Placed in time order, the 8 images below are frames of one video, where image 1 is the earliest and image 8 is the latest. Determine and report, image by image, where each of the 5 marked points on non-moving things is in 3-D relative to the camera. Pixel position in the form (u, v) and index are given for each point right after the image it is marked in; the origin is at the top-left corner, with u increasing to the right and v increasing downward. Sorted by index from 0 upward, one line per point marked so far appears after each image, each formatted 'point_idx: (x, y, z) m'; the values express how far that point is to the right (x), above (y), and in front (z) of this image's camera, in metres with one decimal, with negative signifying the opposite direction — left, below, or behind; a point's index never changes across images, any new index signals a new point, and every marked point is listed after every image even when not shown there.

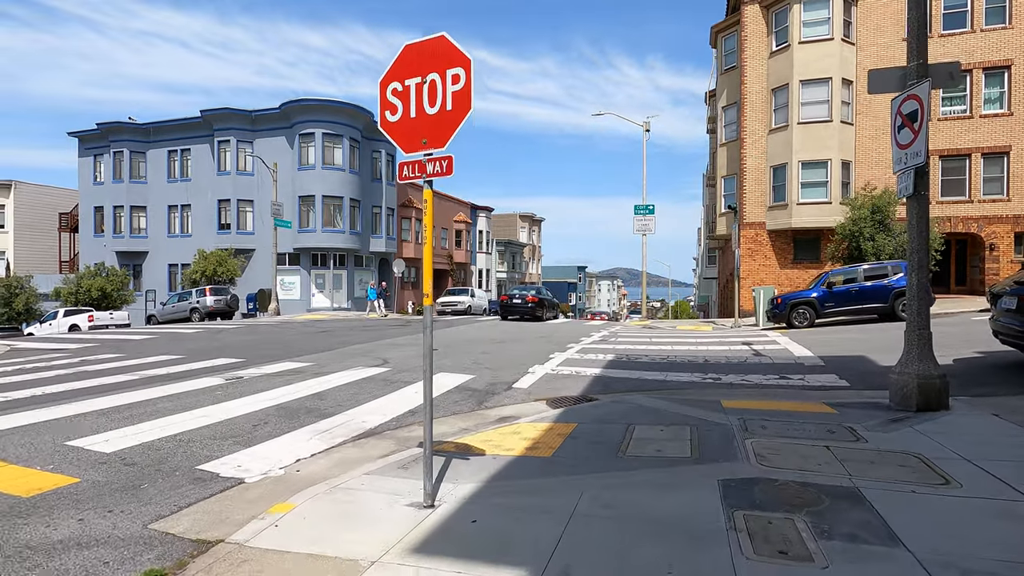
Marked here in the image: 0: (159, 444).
0: (-3.7, -1.6, +5.6) m
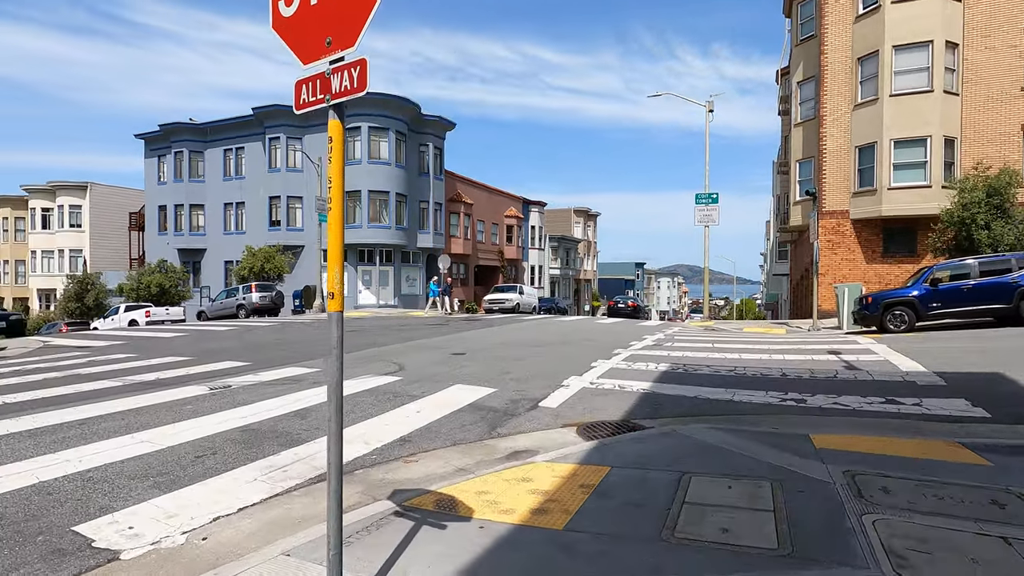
0: (-3.7, -1.6, +4.4) m
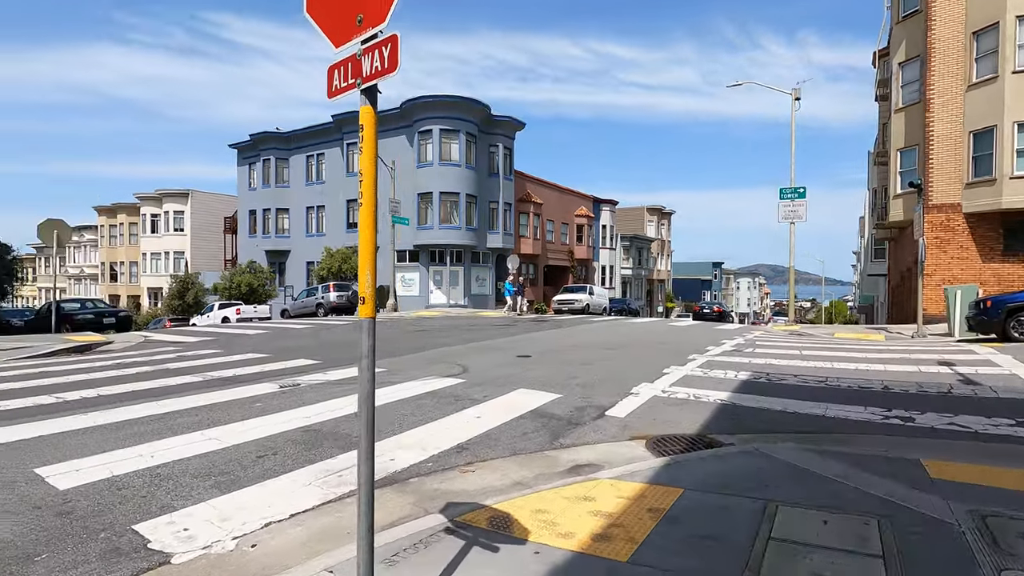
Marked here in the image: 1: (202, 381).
0: (-3.2, -1.6, +4.5) m
1: (-5.0, -1.5, +8.7) m
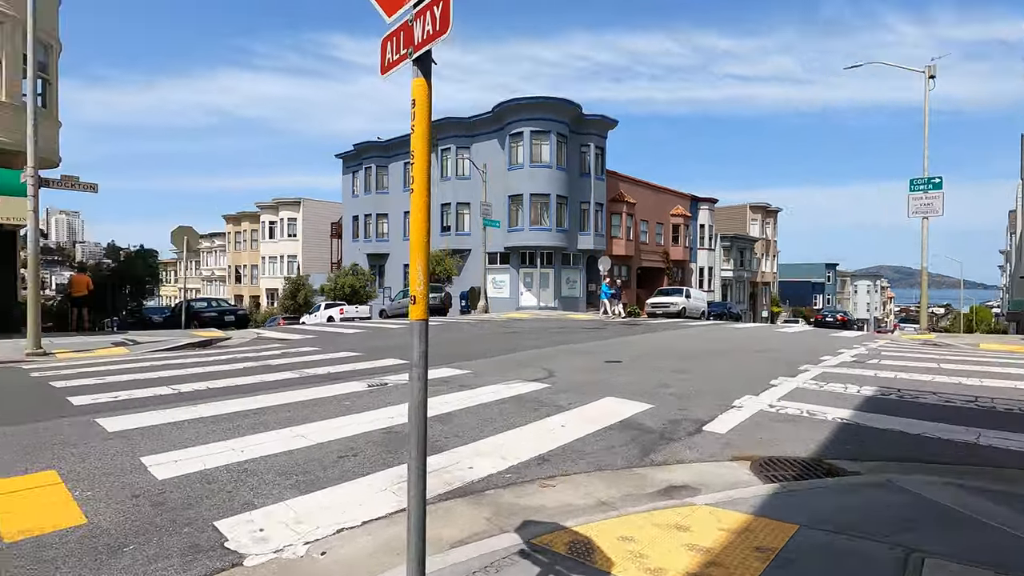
0: (-2.6, -1.6, +4.6) m
1: (-3.6, -1.5, +9.1) m
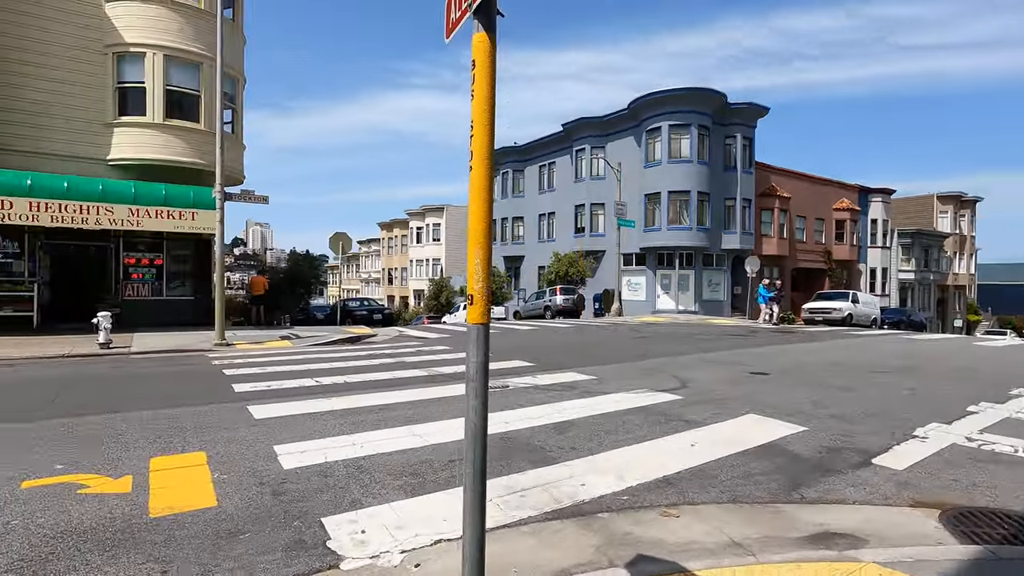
0: (-1.6, -1.6, +4.8) m
1: (-1.5, -1.5, +9.4) m
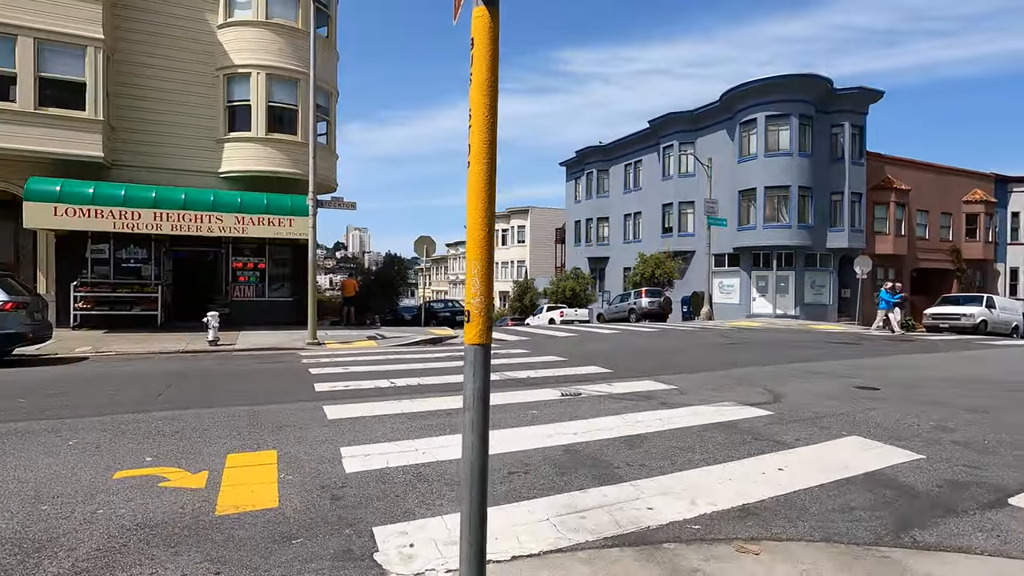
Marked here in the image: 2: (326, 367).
0: (-1.1, -1.7, +4.7) m
1: (-0.2, -1.6, +9.2) m
2: (-3.8, -1.6, +11.0) m
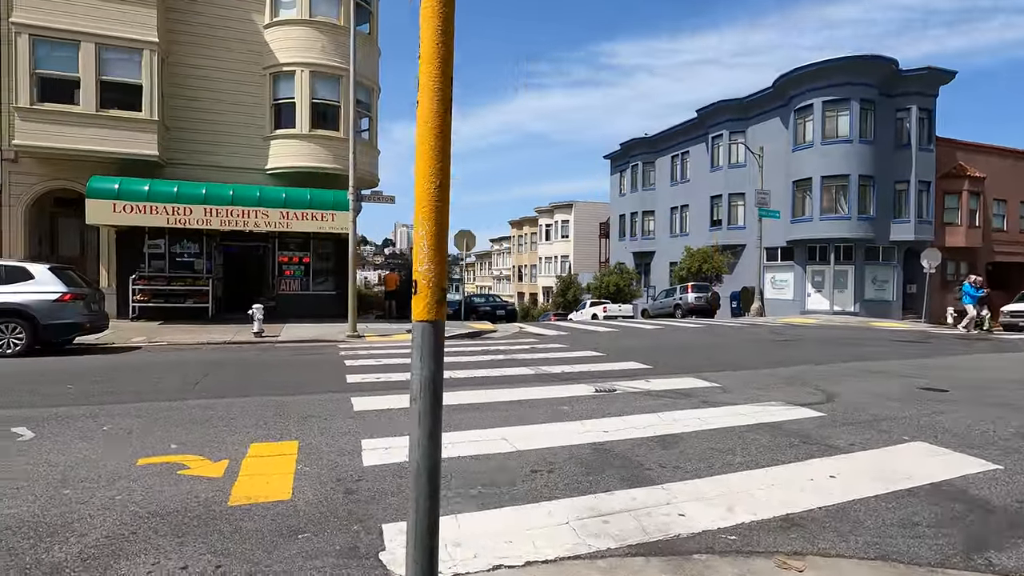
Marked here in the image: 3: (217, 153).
0: (-0.9, -1.5, +4.6) m
1: (+0.3, -1.5, +9.0) m
2: (-3.1, -1.5, +11.1) m
3: (-10.2, +4.7, +18.5) m
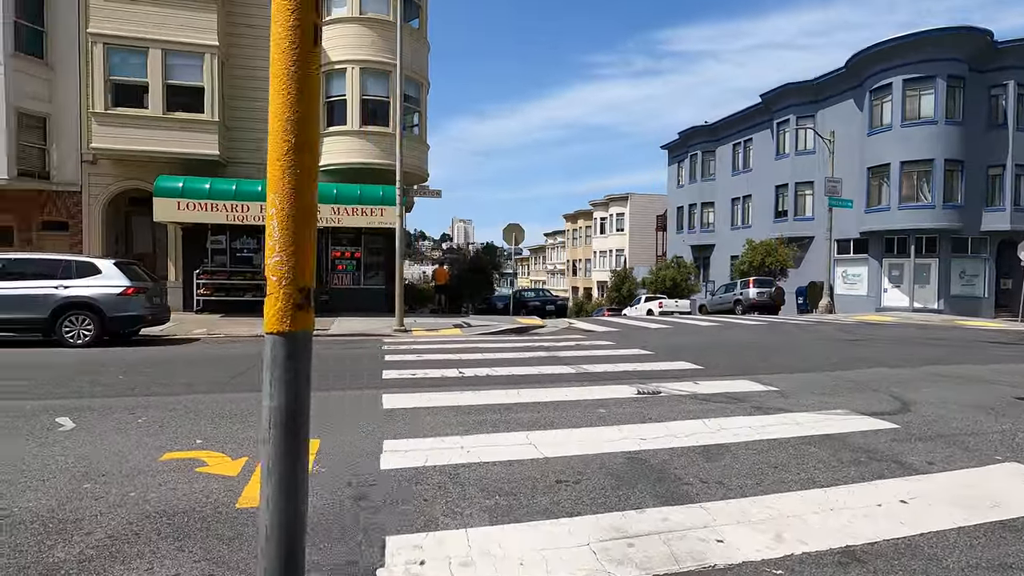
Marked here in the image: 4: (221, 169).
0: (-0.7, -1.5, +4.3) m
1: (+1.0, -1.4, +8.6) m
2: (-2.2, -1.3, +11.0) m
3: (-8.5, +4.9, +19.1) m
4: (-10.1, +4.1, +18.7) m
